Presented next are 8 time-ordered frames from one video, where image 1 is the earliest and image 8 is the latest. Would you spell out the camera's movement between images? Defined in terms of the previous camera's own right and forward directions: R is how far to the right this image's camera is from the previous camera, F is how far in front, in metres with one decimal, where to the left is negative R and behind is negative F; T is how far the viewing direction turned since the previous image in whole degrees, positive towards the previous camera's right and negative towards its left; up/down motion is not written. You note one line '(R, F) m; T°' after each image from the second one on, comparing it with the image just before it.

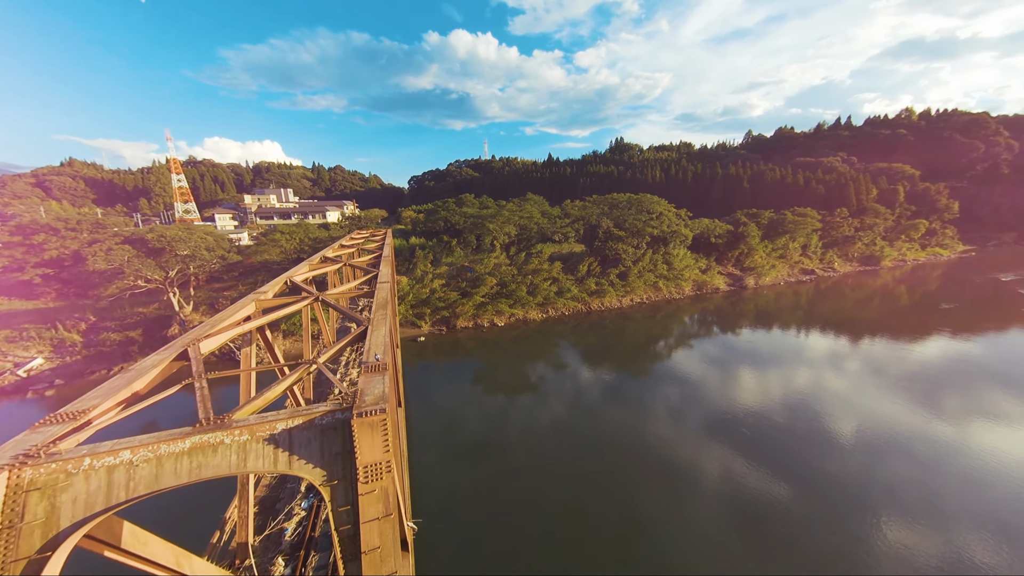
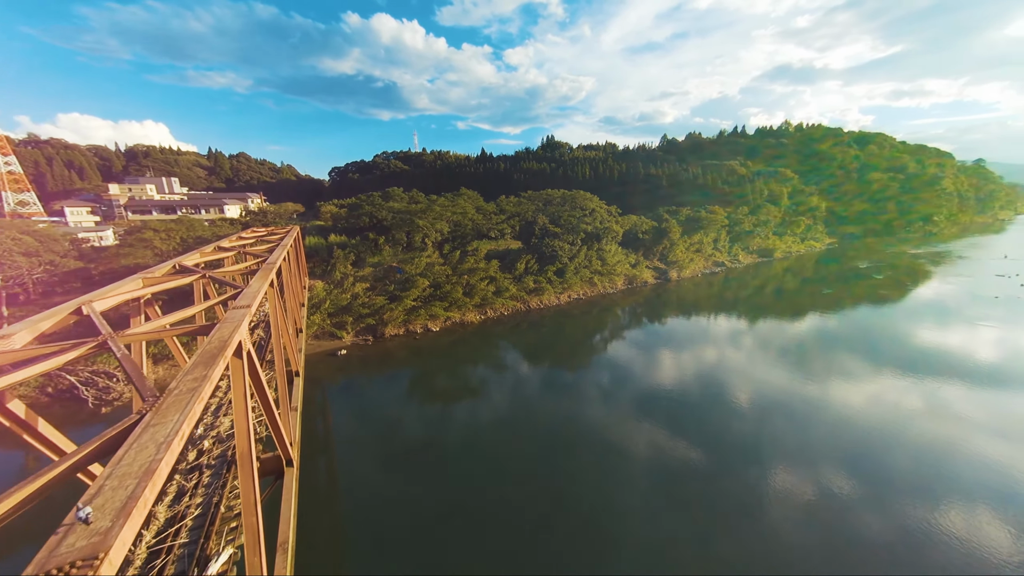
(+0.1, +0.6) m; +11°
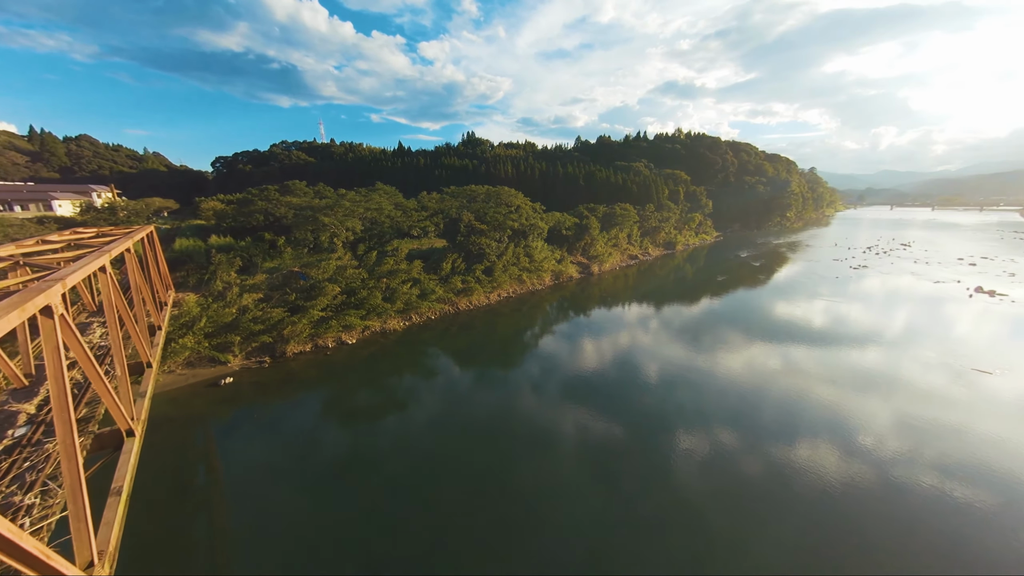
(0.0, +0.5) m; +12°
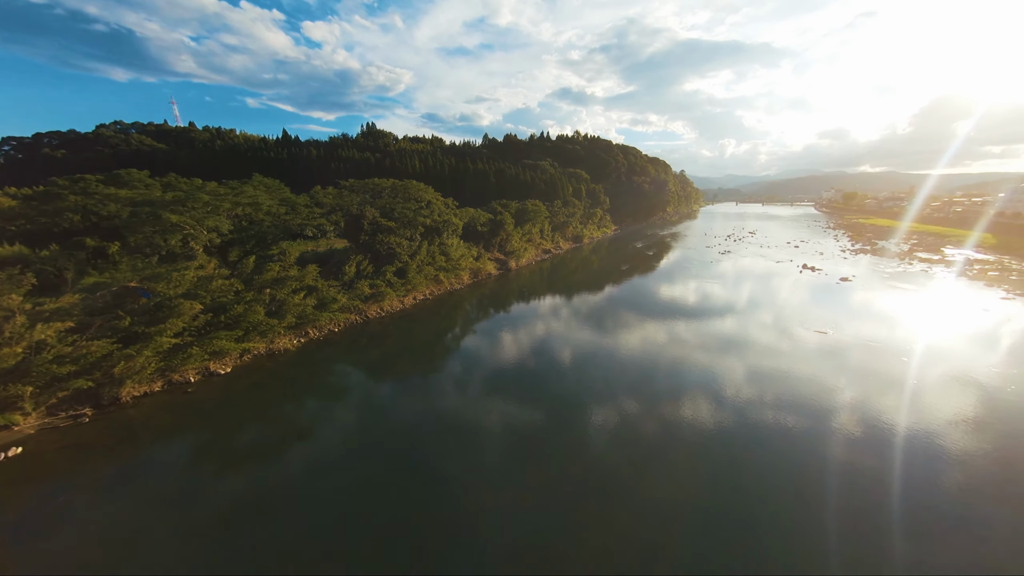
(0.0, +0.6) m; +14°
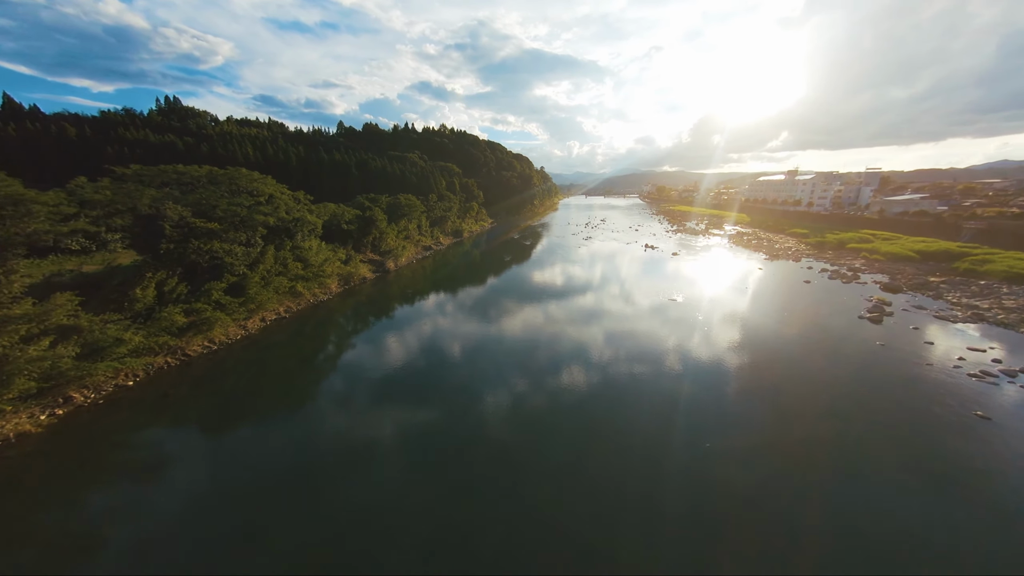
(-0.1, +0.9) m; +20°
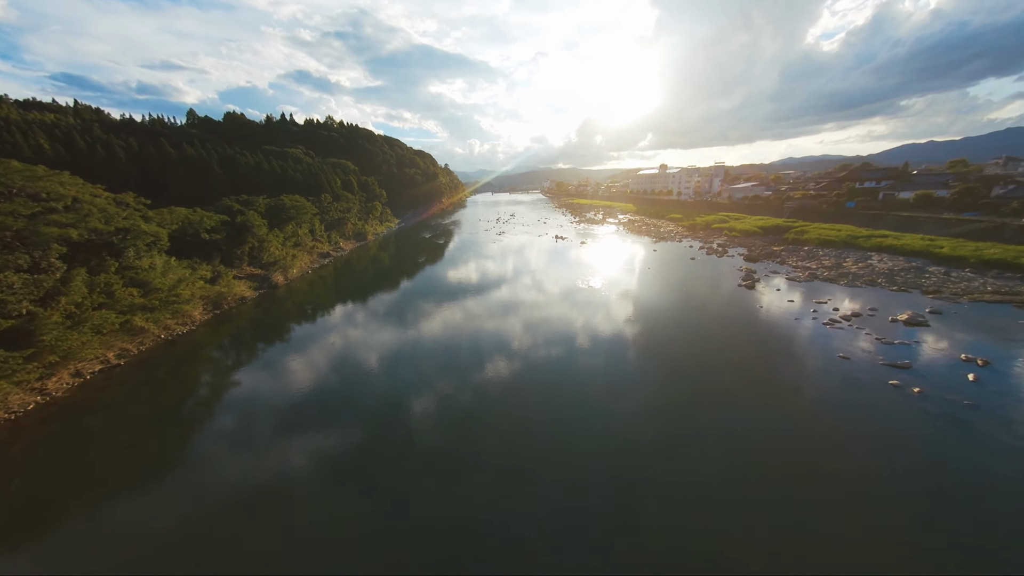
(-0.2, +0.9) m; +14°
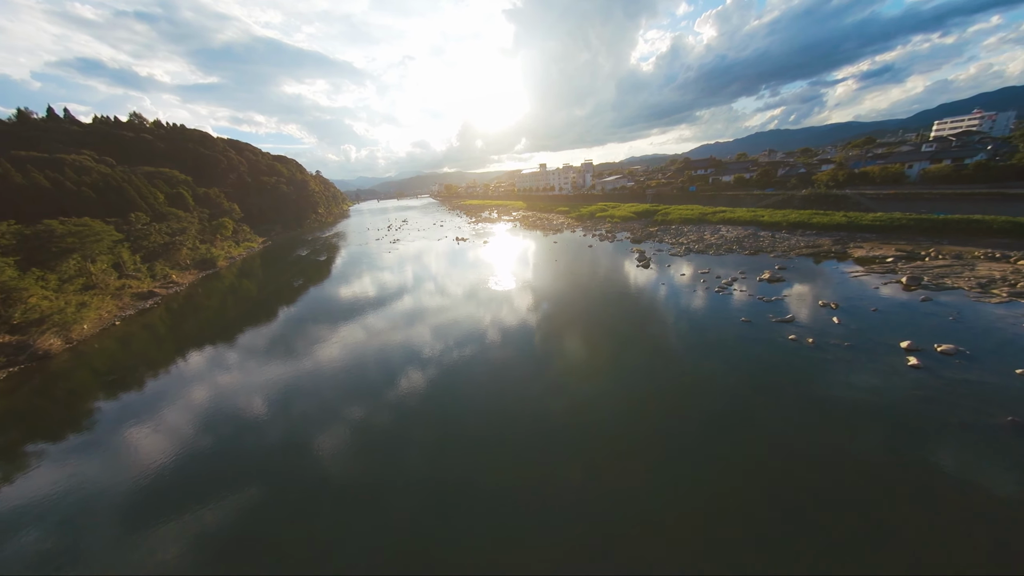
(-0.1, +1.7) m; +16°
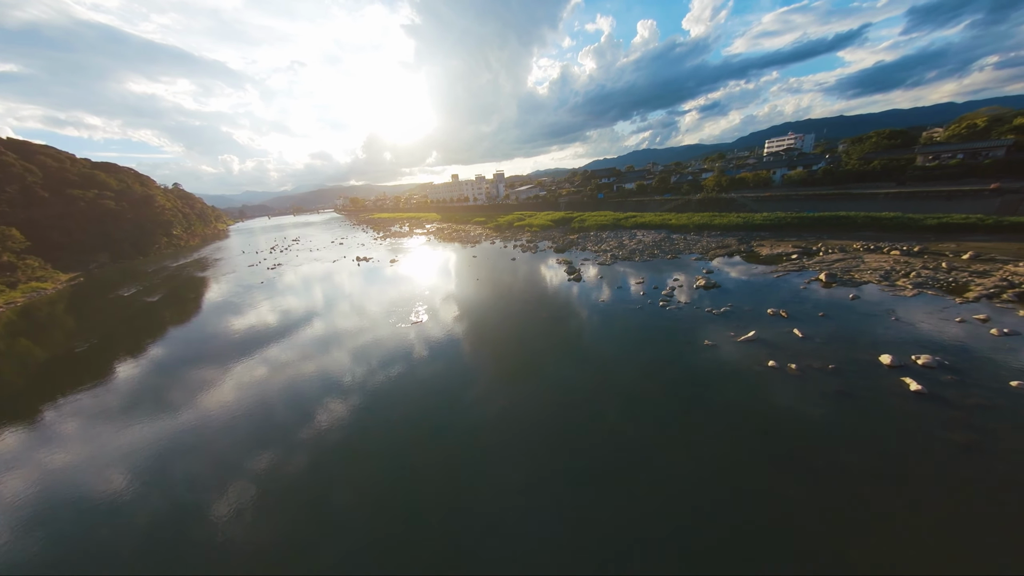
(+0.5, +3.3) m; +13°
